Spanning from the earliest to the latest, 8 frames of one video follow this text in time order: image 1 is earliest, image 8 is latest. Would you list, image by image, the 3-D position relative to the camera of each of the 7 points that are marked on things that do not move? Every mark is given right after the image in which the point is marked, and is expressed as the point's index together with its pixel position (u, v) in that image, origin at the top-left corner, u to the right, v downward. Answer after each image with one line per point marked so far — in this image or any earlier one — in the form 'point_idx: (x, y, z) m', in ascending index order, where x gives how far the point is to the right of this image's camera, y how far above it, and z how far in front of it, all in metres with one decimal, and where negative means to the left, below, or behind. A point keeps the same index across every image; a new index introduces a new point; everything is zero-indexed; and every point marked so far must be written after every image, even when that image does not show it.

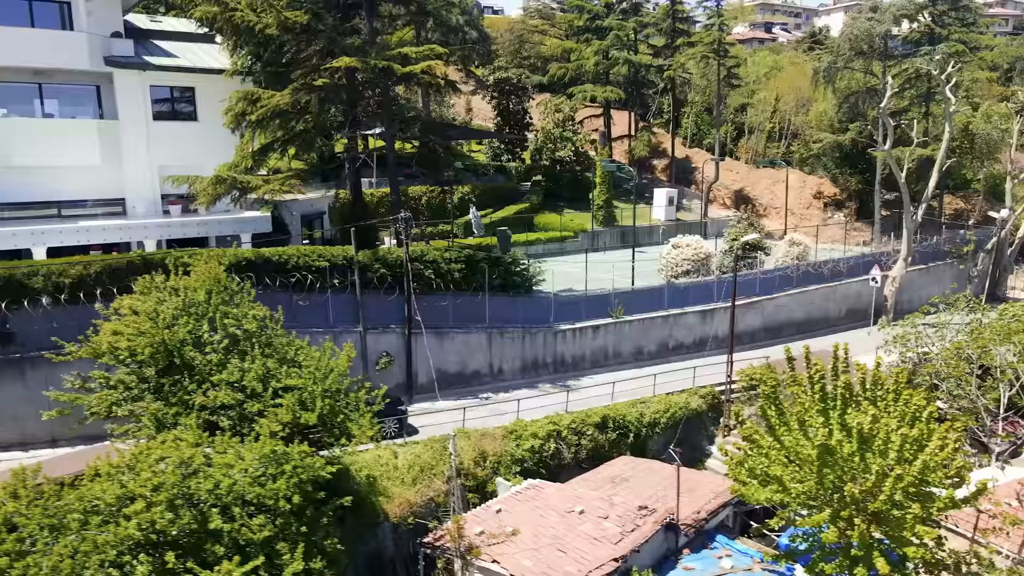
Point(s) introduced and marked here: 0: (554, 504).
0: (+1.0, -5.4, +15.7) m
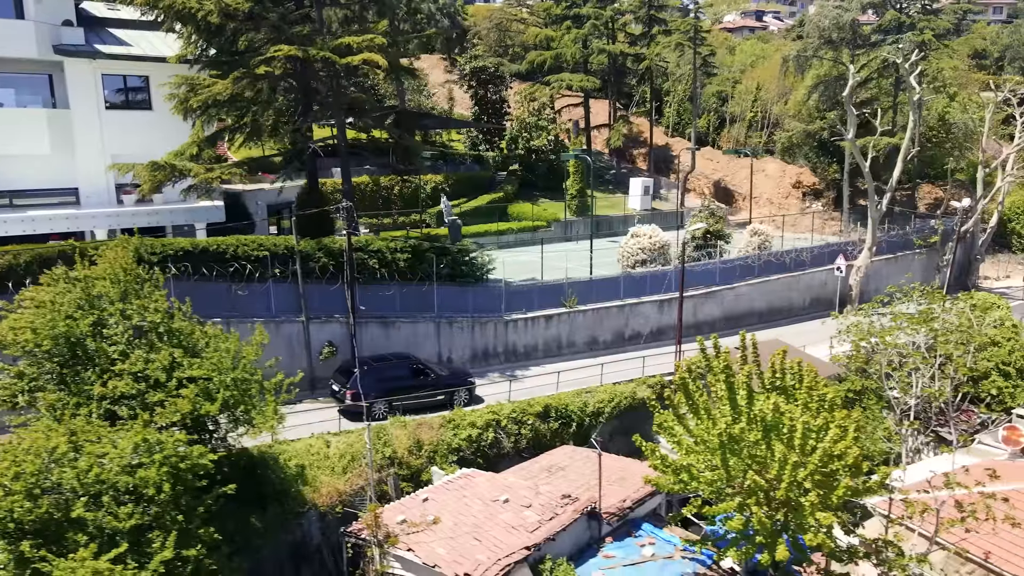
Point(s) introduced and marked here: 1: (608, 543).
0: (-0.8, -5.1, +15.8) m
1: (+2.3, -6.1, +15.0) m
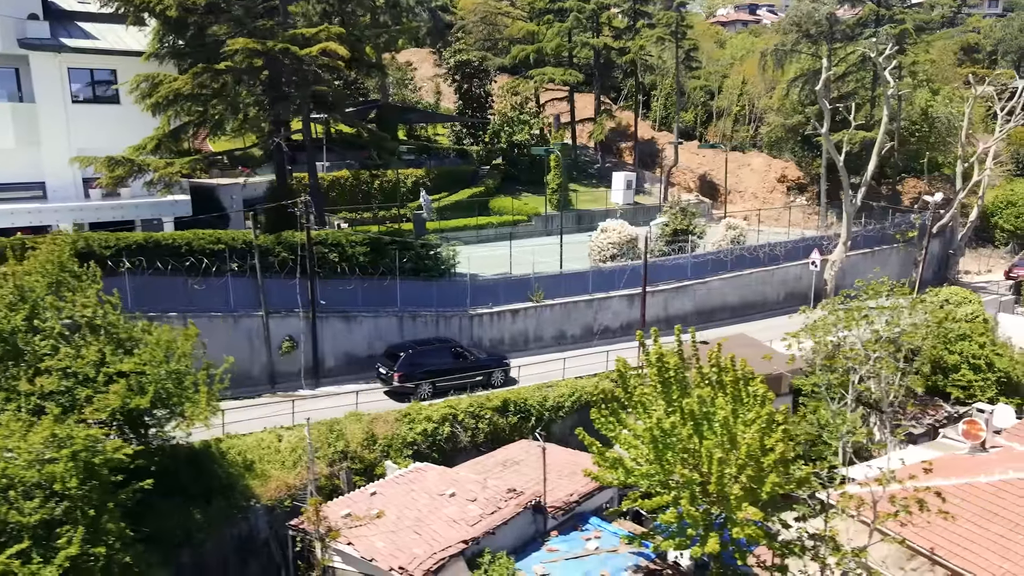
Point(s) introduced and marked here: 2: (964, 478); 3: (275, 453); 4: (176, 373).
0: (-2.1, -5.0, +15.8) m
1: (+1.0, -5.9, +15.1) m
2: (+13.5, -5.7, +18.9) m
3: (-6.2, -4.3, +16.5) m
4: (-6.7, -1.7, +12.6) m
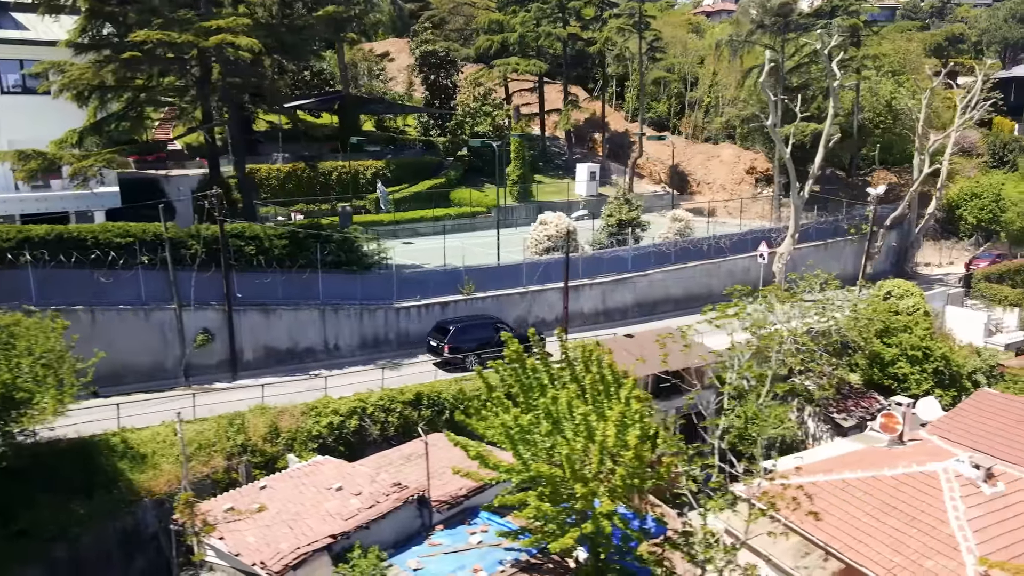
0: (-4.9, -4.8, +15.8) m
1: (-1.8, -5.8, +15.1) m
2: (+10.7, -5.5, +18.9) m
3: (-9.0, -4.2, +16.5) m
4: (-9.5, -1.6, +12.6) m
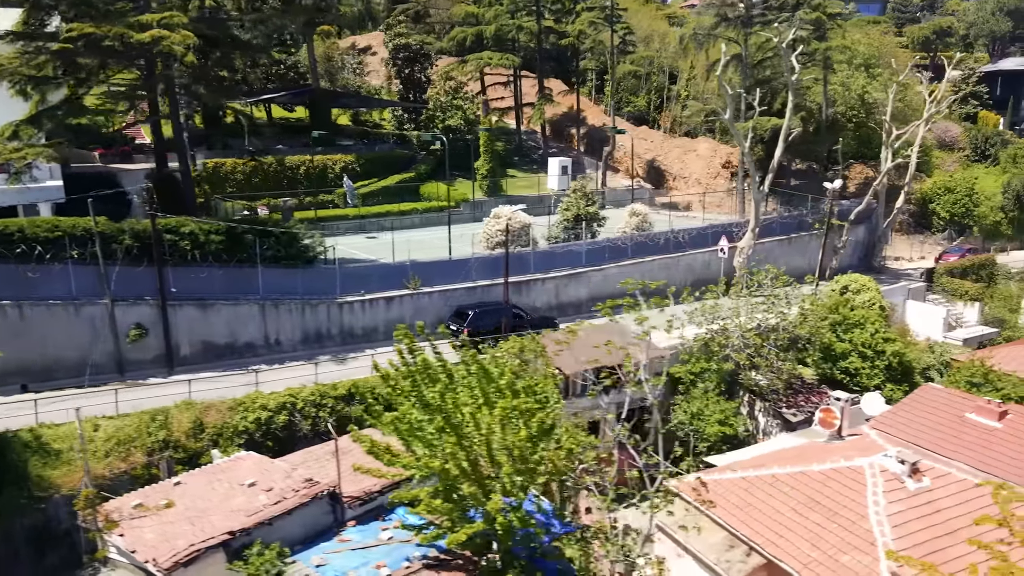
0: (-7.0, -4.7, +15.8) m
1: (-3.9, -5.7, +15.0) m
2: (+8.6, -5.3, +18.9) m
3: (-11.1, -4.0, +16.5) m
4: (-11.6, -1.5, +12.5) m
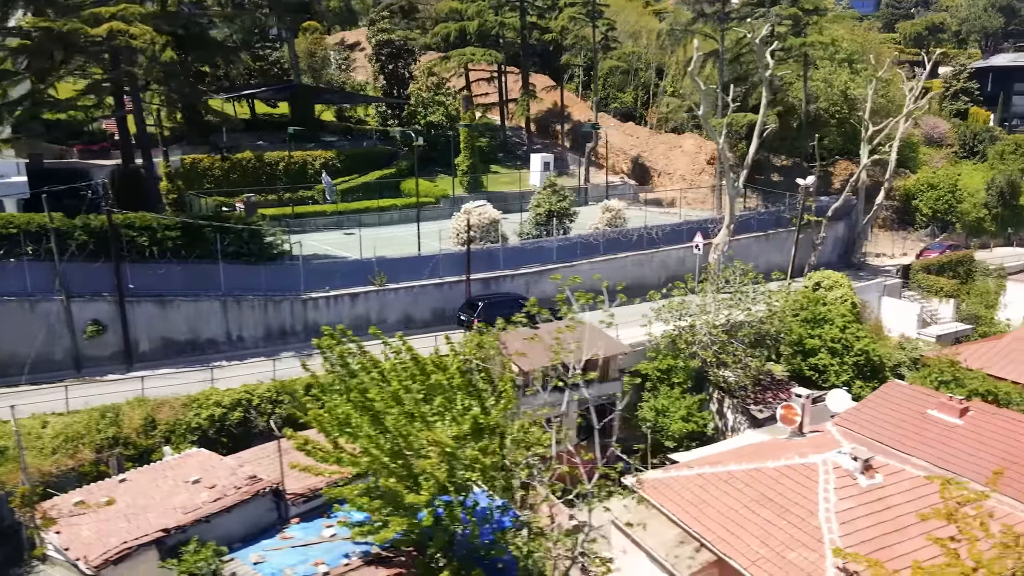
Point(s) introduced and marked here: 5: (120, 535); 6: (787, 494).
0: (-8.3, -4.6, +15.7) m
1: (-5.2, -5.6, +15.0) m
2: (+7.3, -5.2, +18.9) m
3: (-12.4, -3.9, +16.4) m
4: (-12.9, -1.5, +12.4) m
5: (-8.0, -5.1, +13.0) m
6: (+7.5, -5.7, +17.3) m
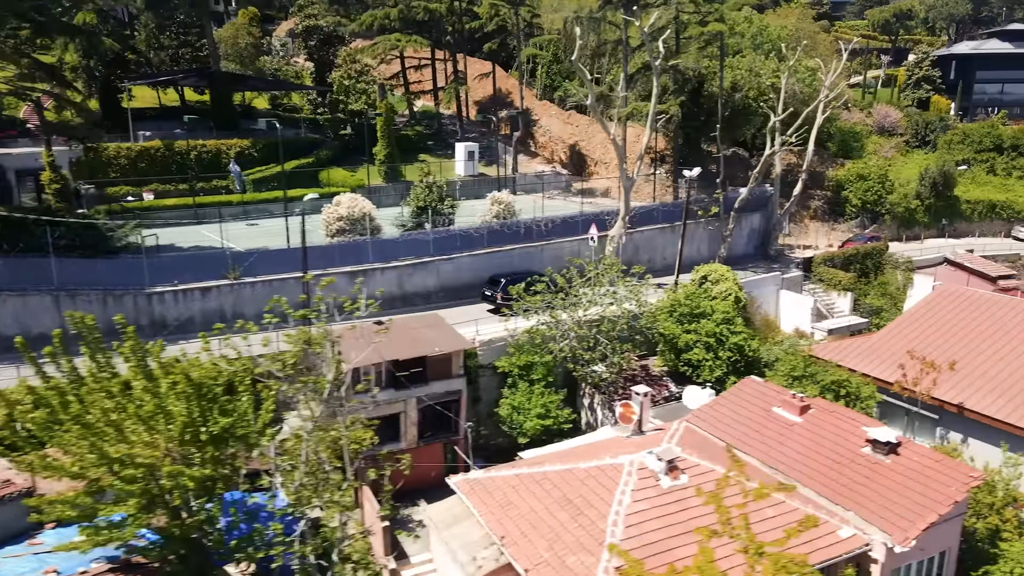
0: (-13.8, -4.5, +15.3) m
1: (-10.7, -5.6, +14.6) m
2: (+1.7, -5.1, +18.5) m
3: (-17.9, -3.8, +15.9) m
4: (-18.4, -1.5, +11.9) m
5: (-13.5, -5.1, +12.6) m
6: (+2.0, -5.6, +17.0) m
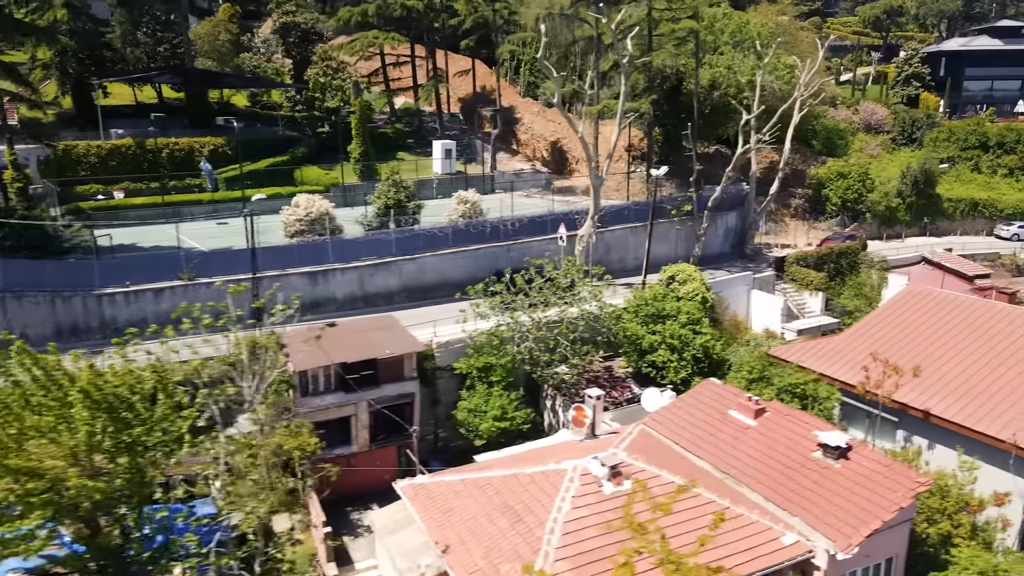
0: (-15.4, -4.6, +15.0) m
1: (-12.3, -5.6, +14.3) m
2: (+0.1, -5.2, +18.2) m
3: (-19.5, -3.9, +15.6) m
4: (-20.0, -1.6, +11.5) m
5: (-15.1, -5.2, +12.3) m
6: (+0.4, -5.7, +16.7) m
